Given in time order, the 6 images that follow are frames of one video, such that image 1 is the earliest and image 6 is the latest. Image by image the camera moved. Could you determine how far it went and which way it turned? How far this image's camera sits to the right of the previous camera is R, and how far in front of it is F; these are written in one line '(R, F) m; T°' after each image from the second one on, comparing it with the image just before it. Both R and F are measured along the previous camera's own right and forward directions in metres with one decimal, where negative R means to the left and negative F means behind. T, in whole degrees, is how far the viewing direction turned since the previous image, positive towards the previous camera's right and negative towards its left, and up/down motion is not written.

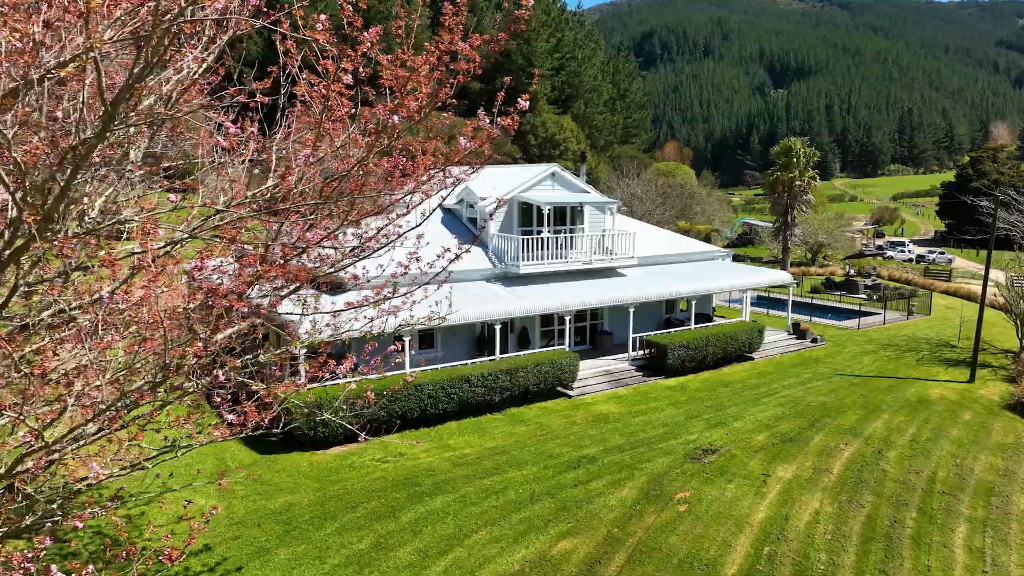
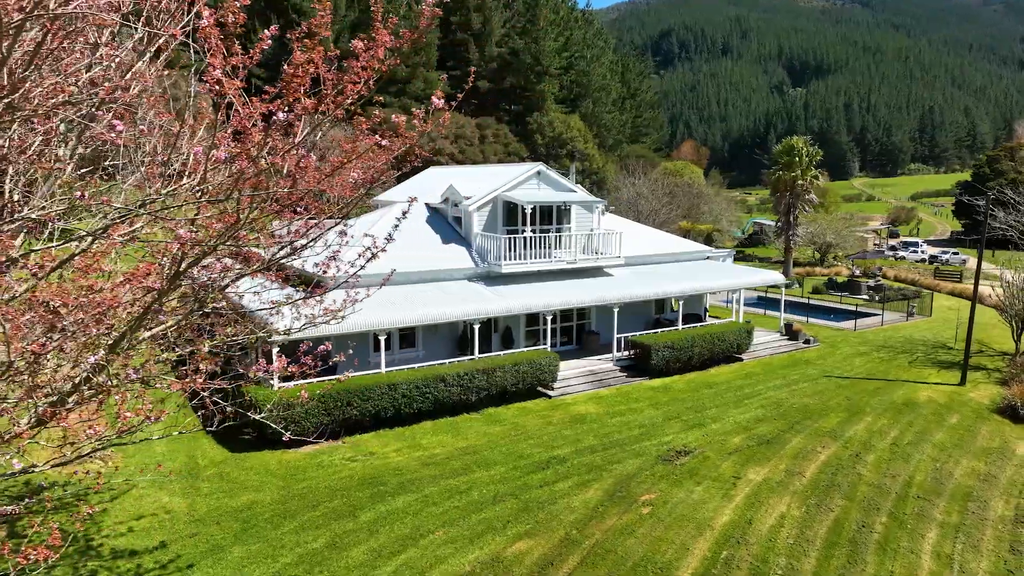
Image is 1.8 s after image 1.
(+1.2, +0.1) m; -1°
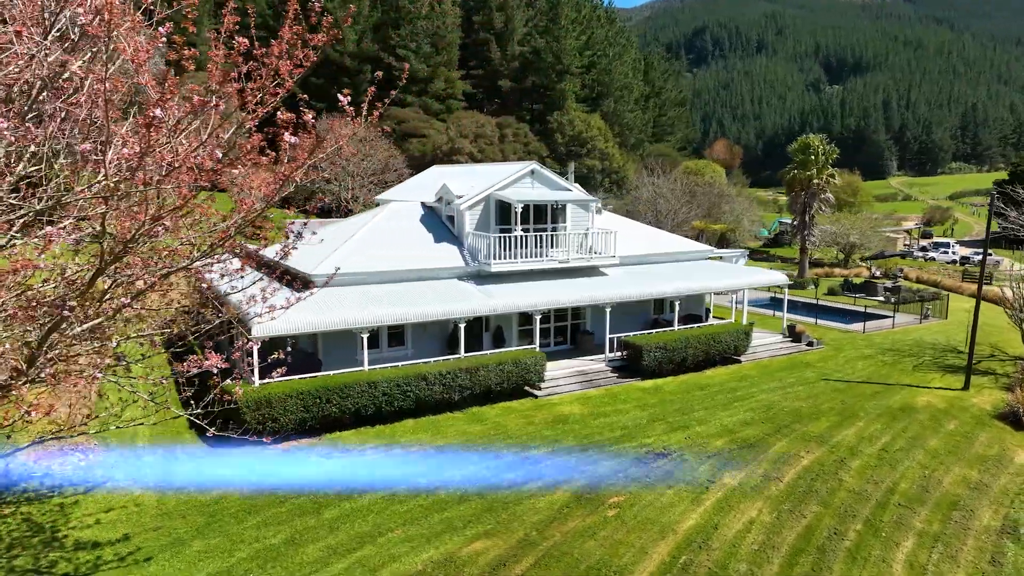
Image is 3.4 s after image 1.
(+1.4, +0.1) m; -2°
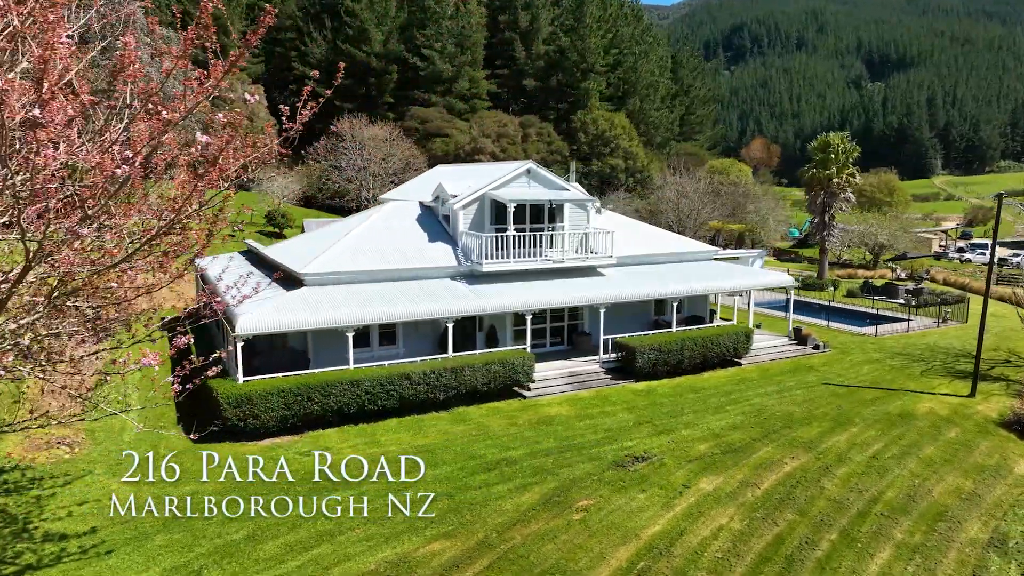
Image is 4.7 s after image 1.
(+1.5, +0.1) m; -3°
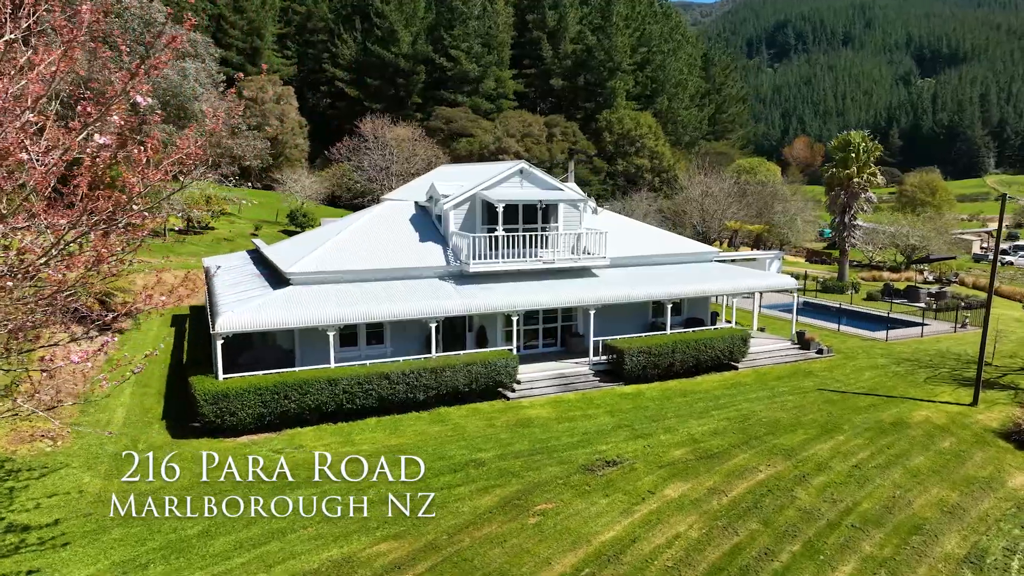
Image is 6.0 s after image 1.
(+1.7, +0.1) m; -3°
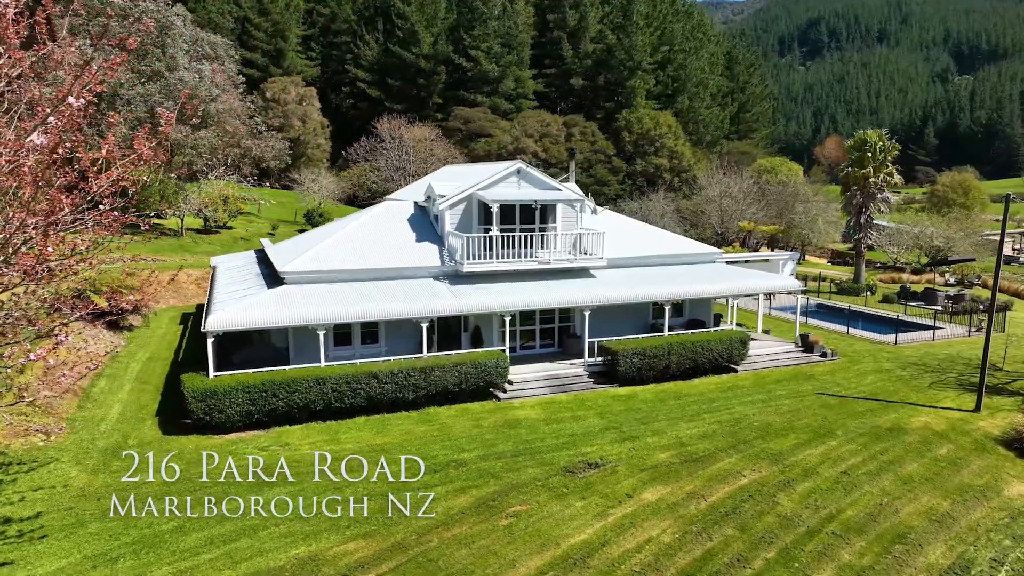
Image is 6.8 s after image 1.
(+1.1, +0.1) m; -2°
